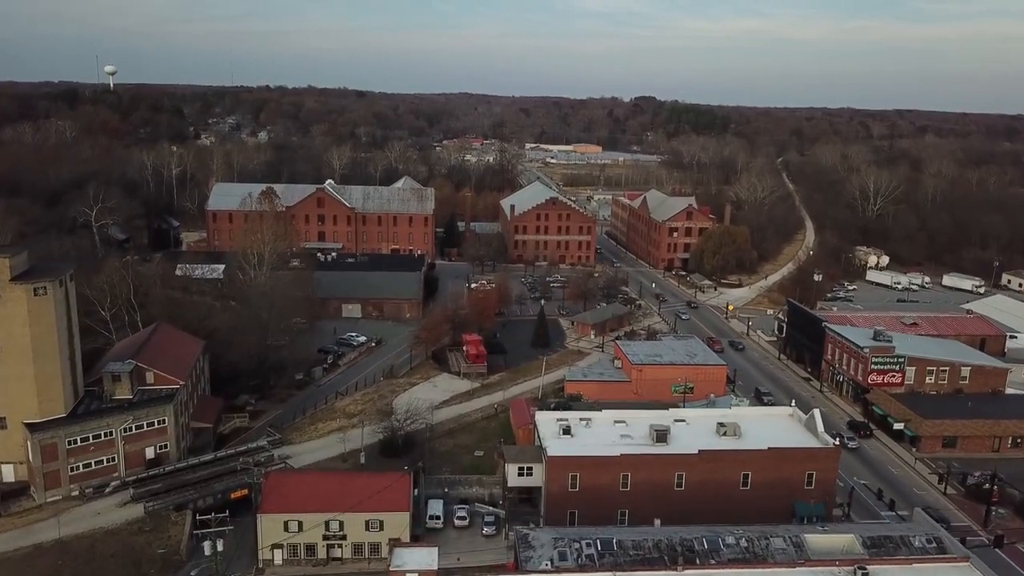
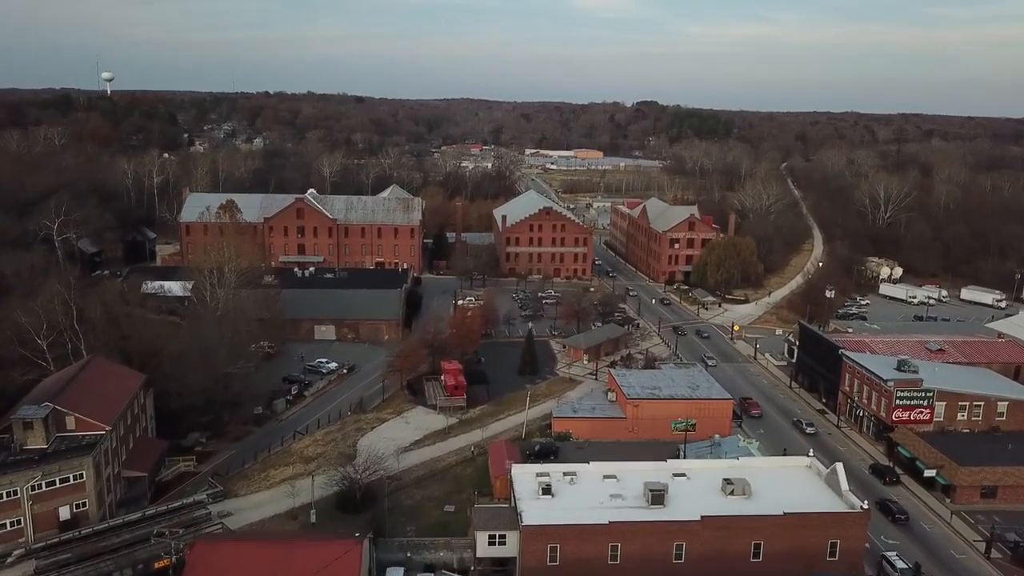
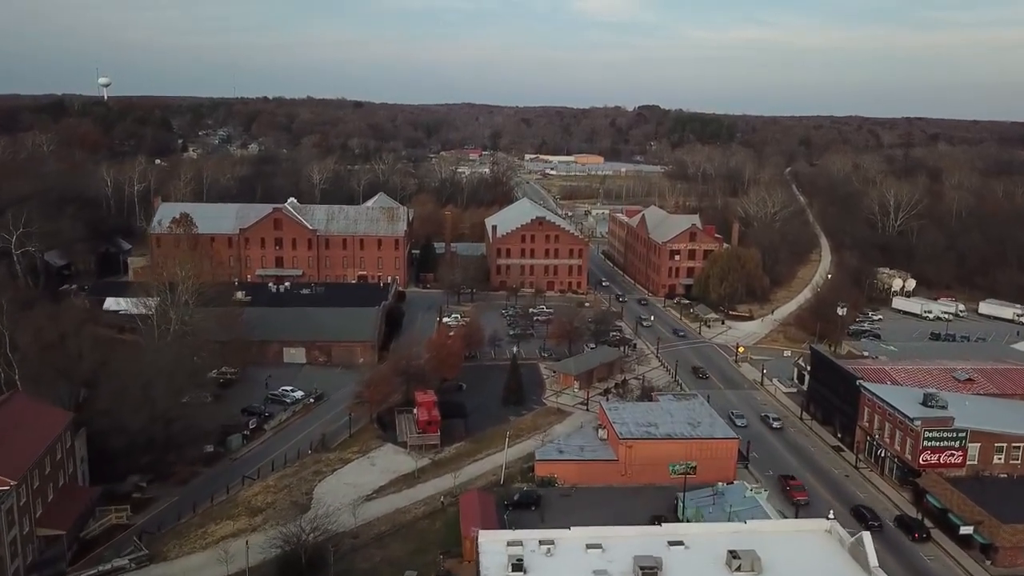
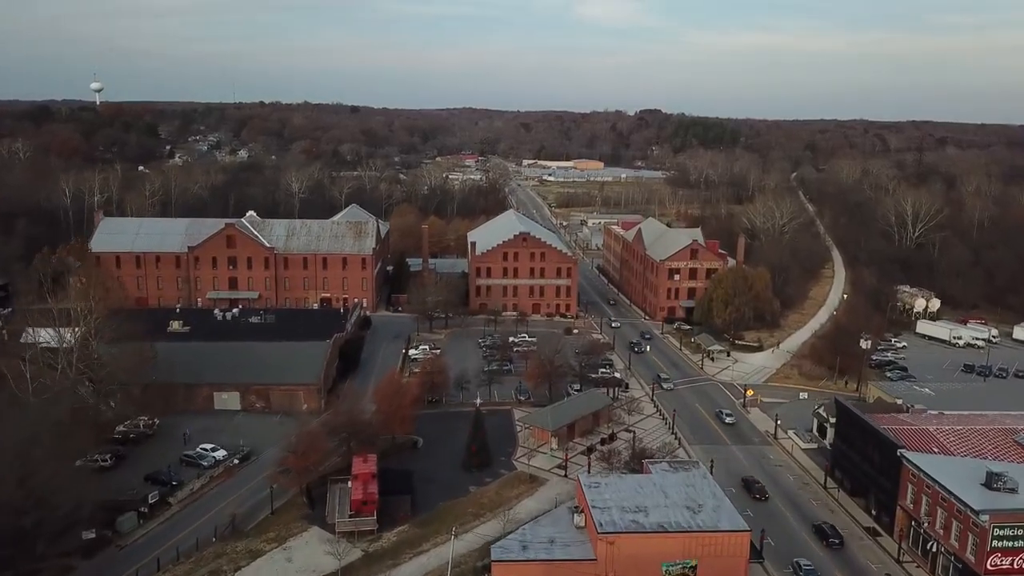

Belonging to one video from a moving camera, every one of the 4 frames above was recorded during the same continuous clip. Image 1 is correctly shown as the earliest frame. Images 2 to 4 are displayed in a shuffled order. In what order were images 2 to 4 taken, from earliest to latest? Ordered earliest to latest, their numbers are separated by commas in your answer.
2, 3, 4
